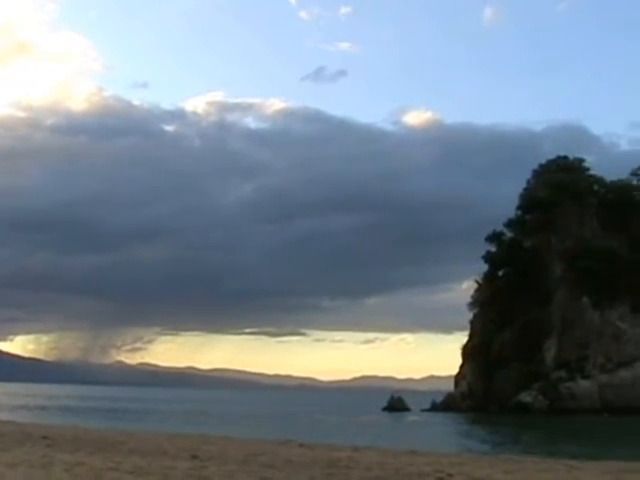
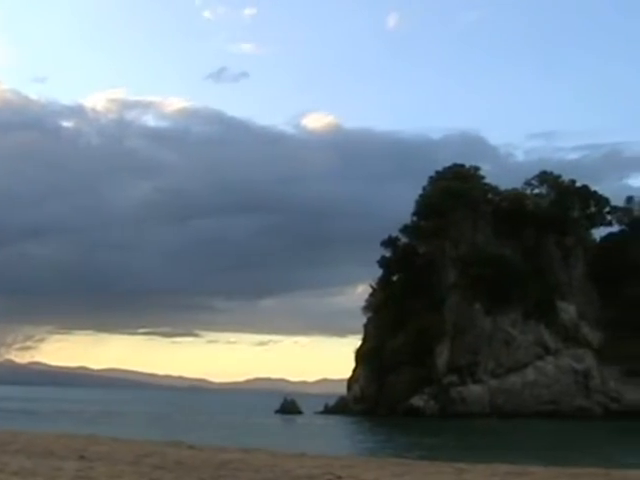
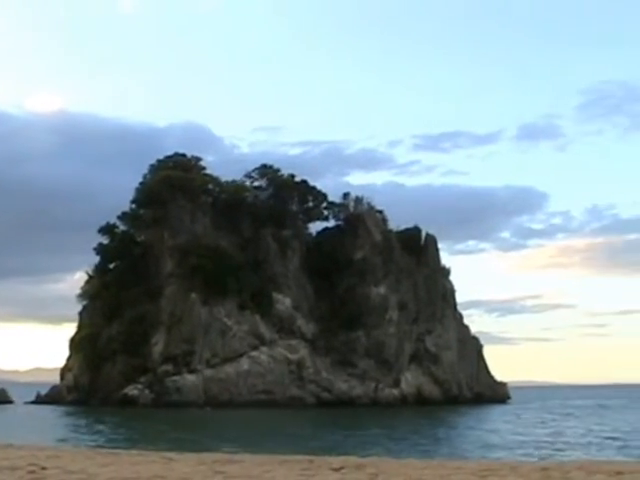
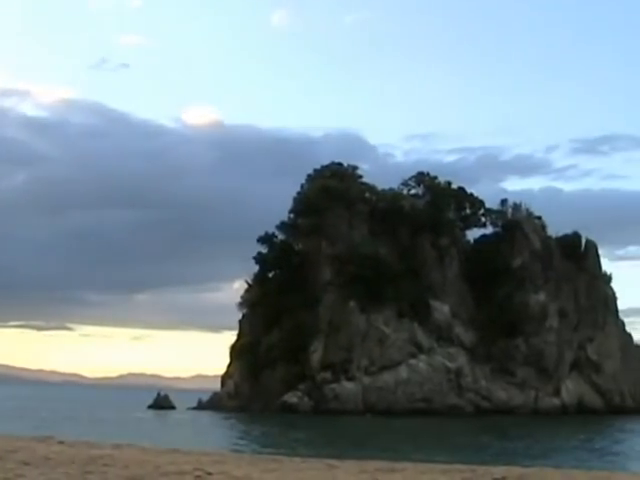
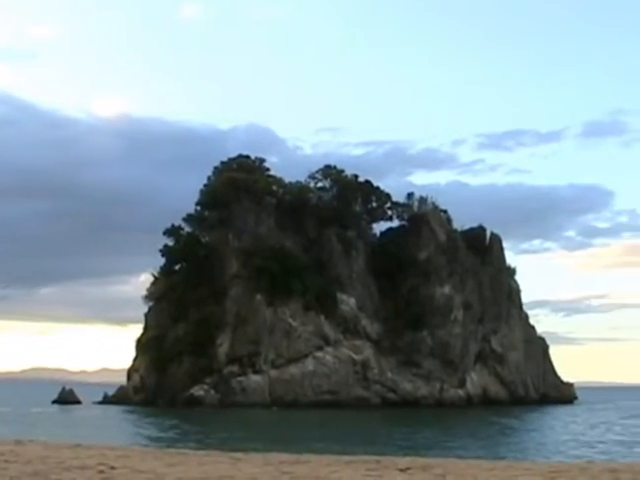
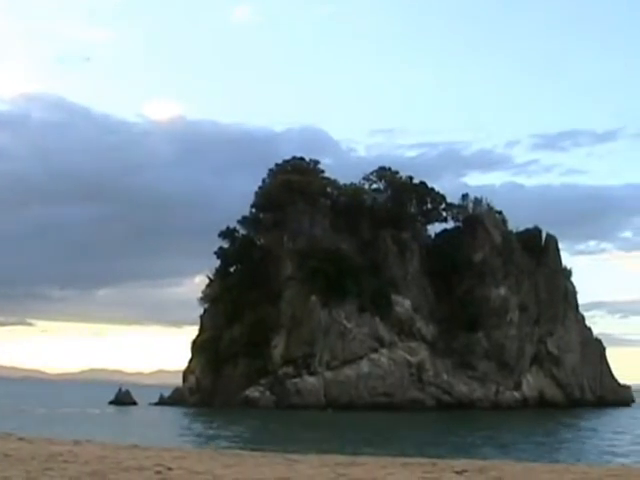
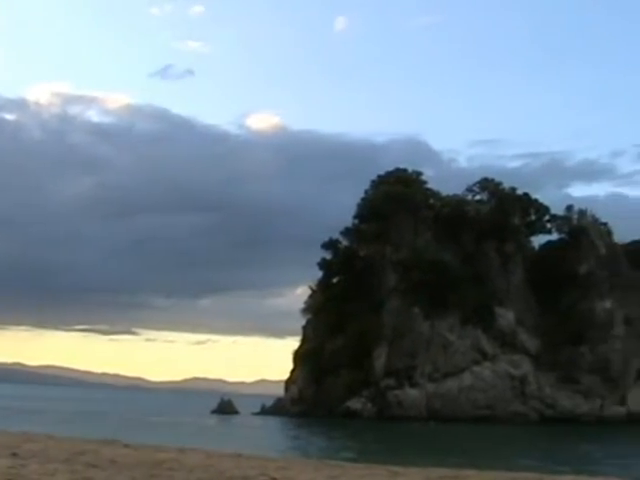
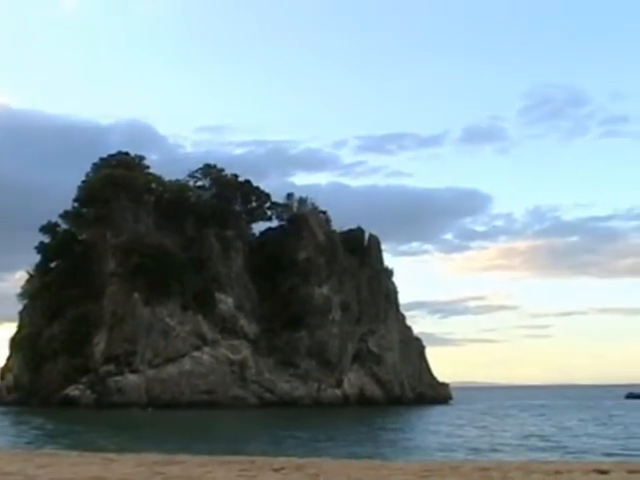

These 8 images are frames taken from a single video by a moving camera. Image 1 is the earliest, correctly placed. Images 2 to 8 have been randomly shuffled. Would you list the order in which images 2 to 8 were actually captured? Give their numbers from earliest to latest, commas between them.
2, 7, 4, 6, 5, 3, 8
